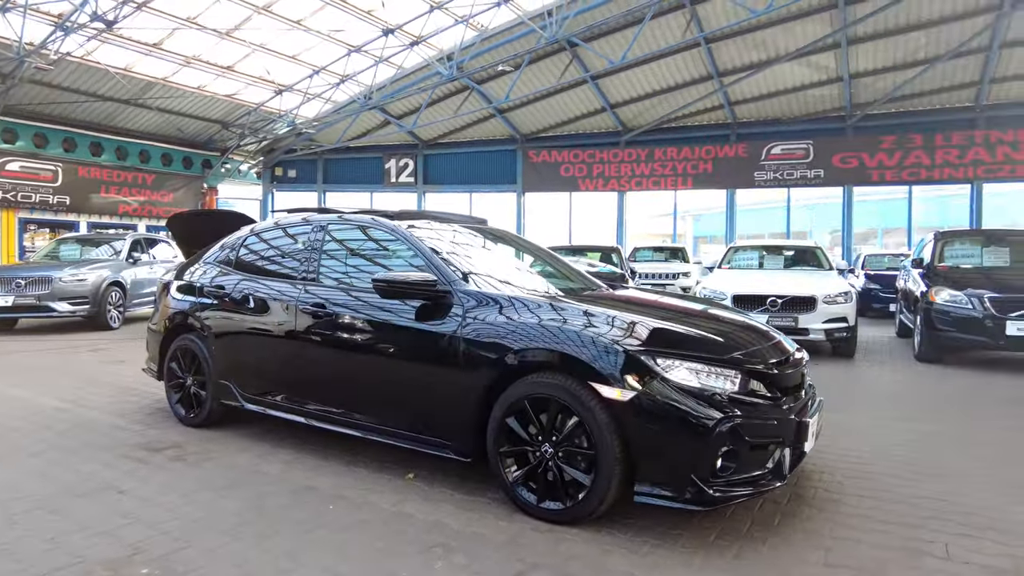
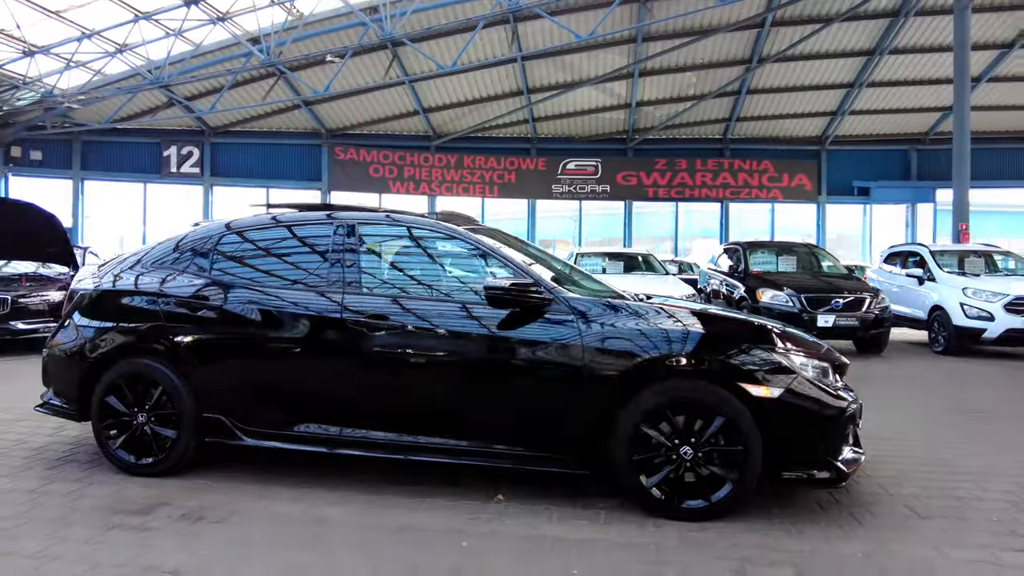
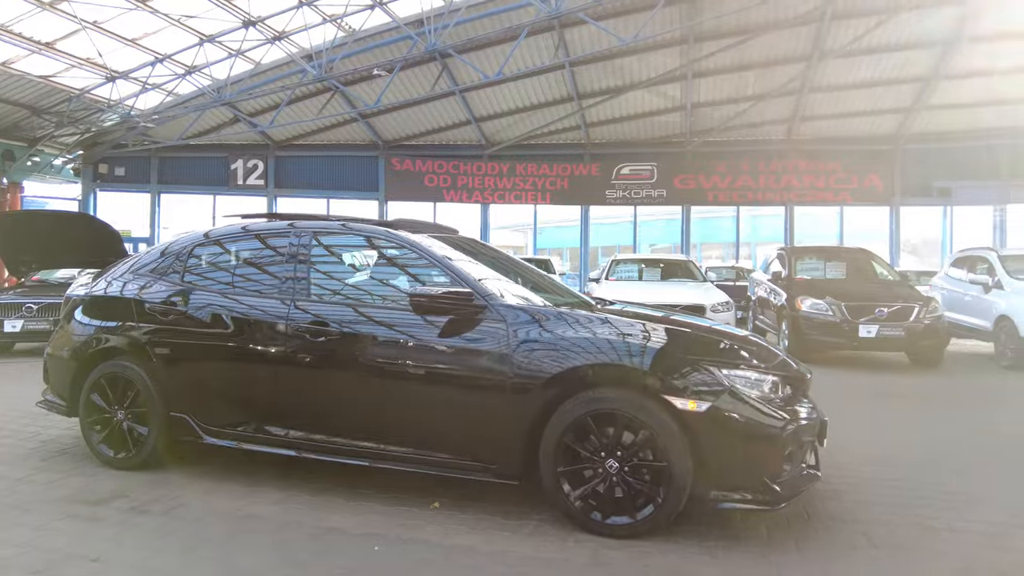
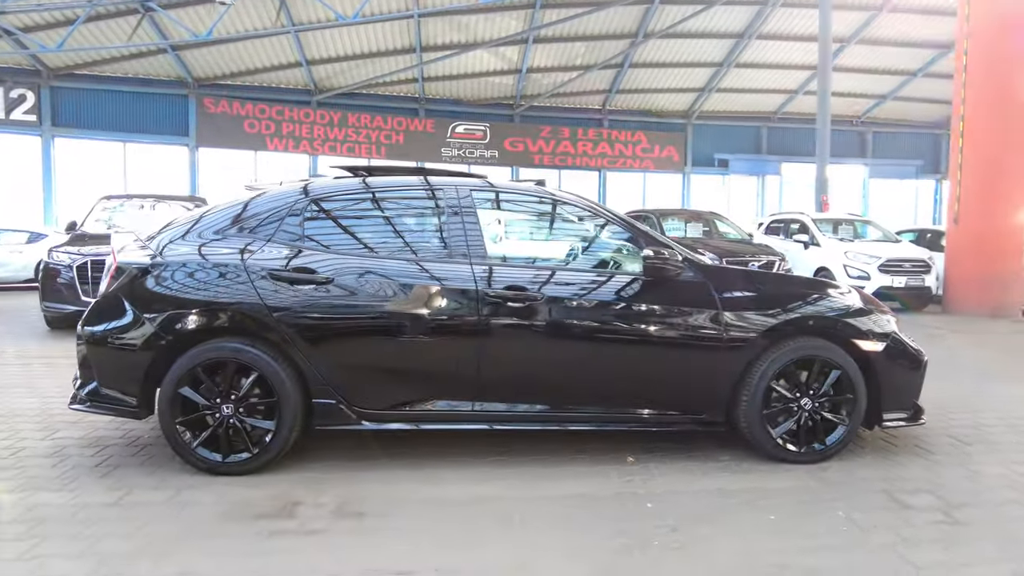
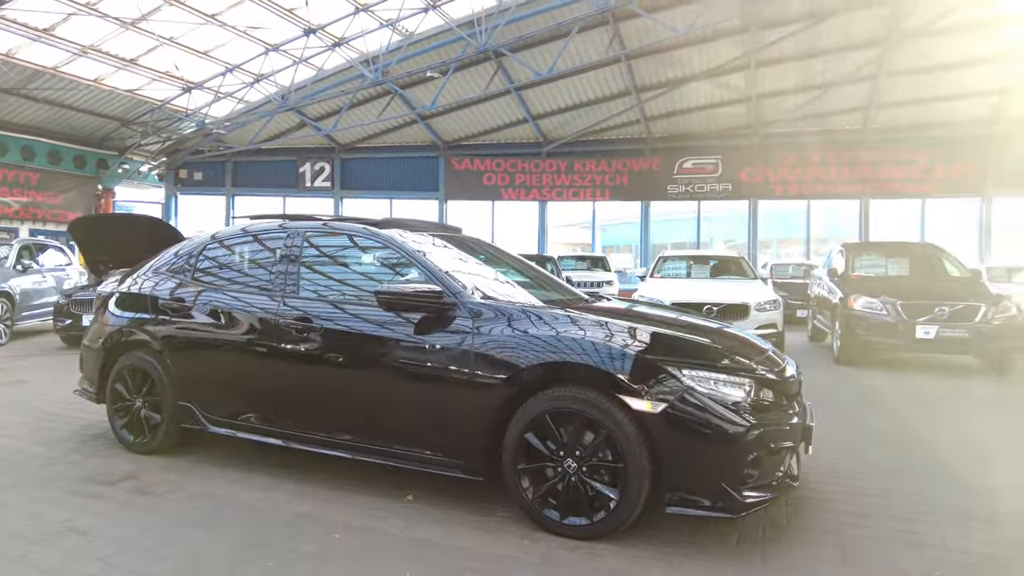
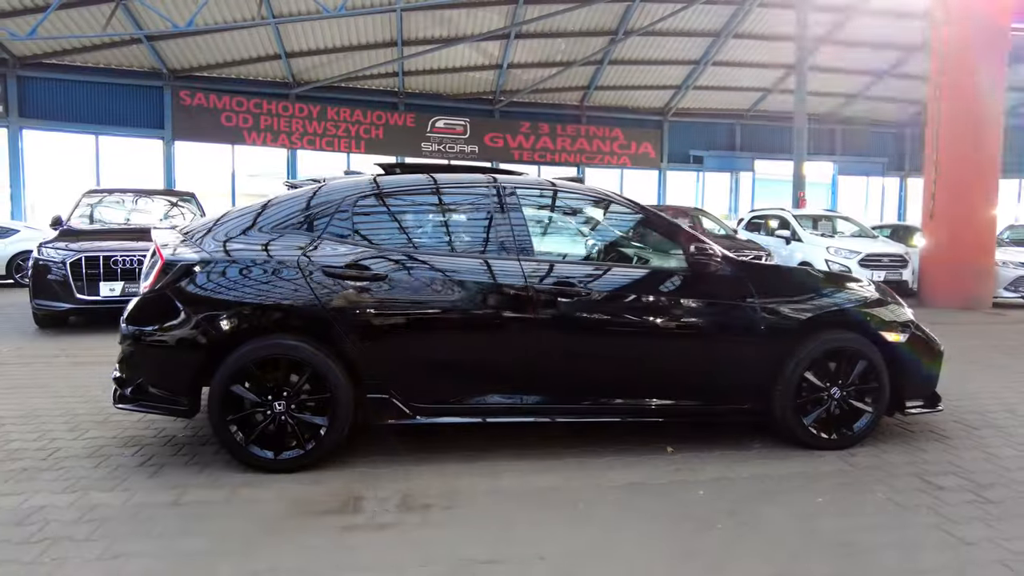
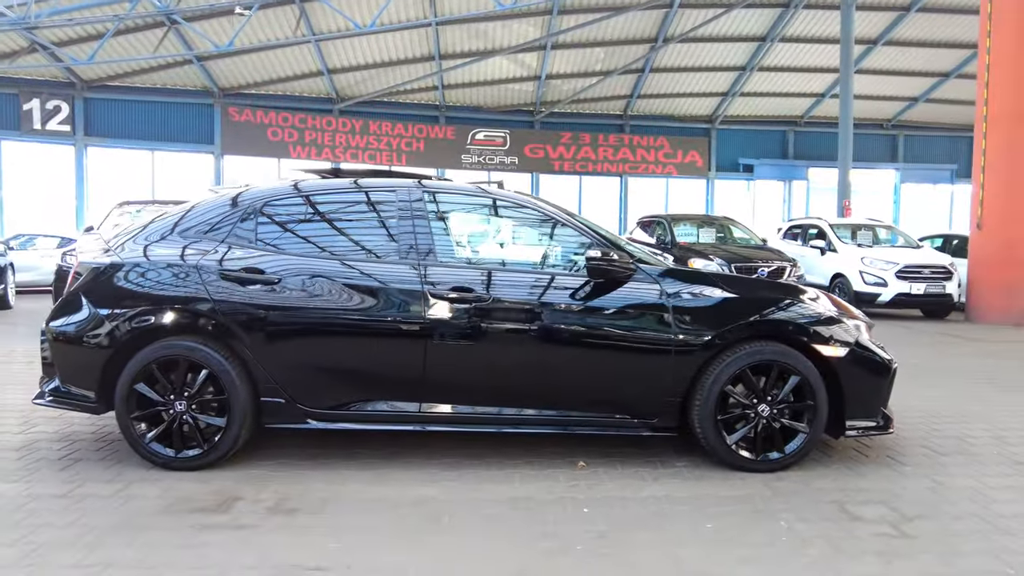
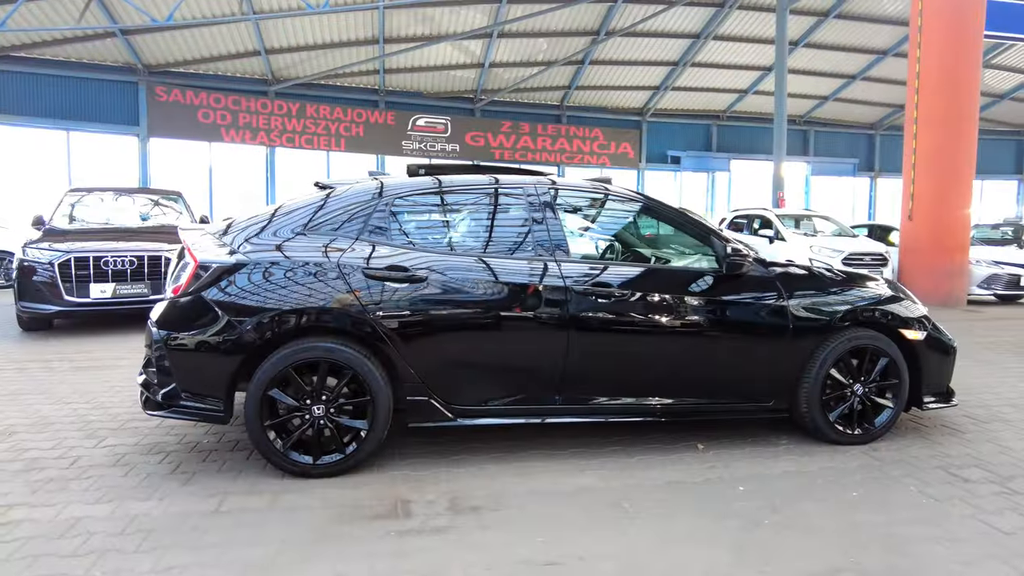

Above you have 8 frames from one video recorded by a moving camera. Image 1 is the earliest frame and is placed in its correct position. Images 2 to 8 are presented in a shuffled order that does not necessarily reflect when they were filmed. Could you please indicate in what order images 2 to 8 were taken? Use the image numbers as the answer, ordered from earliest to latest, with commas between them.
5, 3, 2, 7, 4, 6, 8
